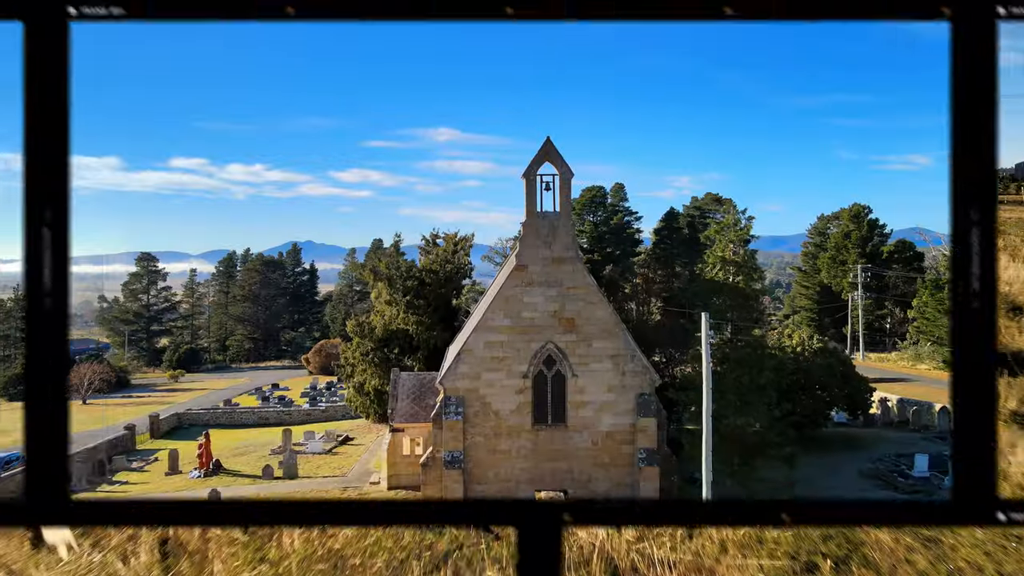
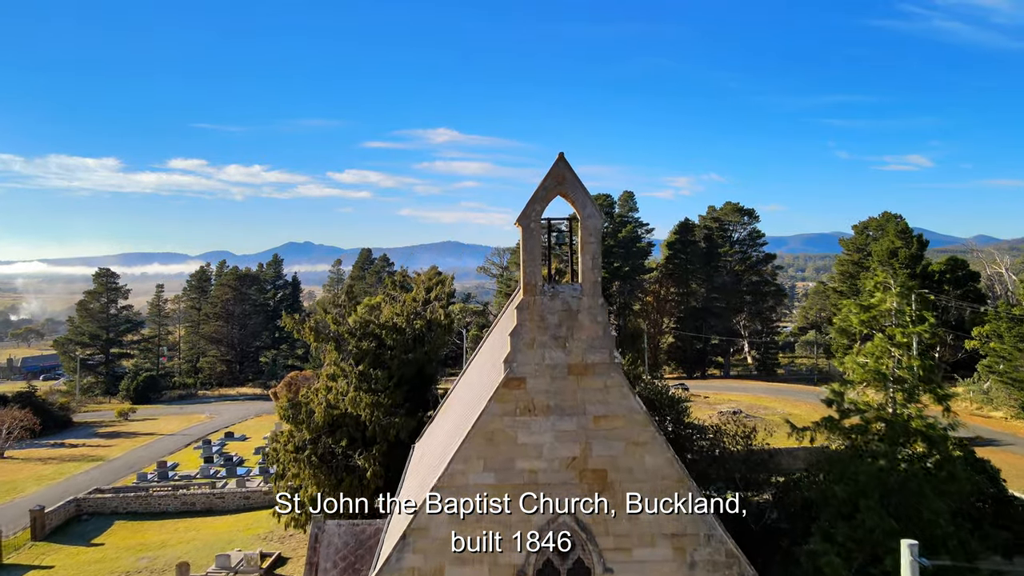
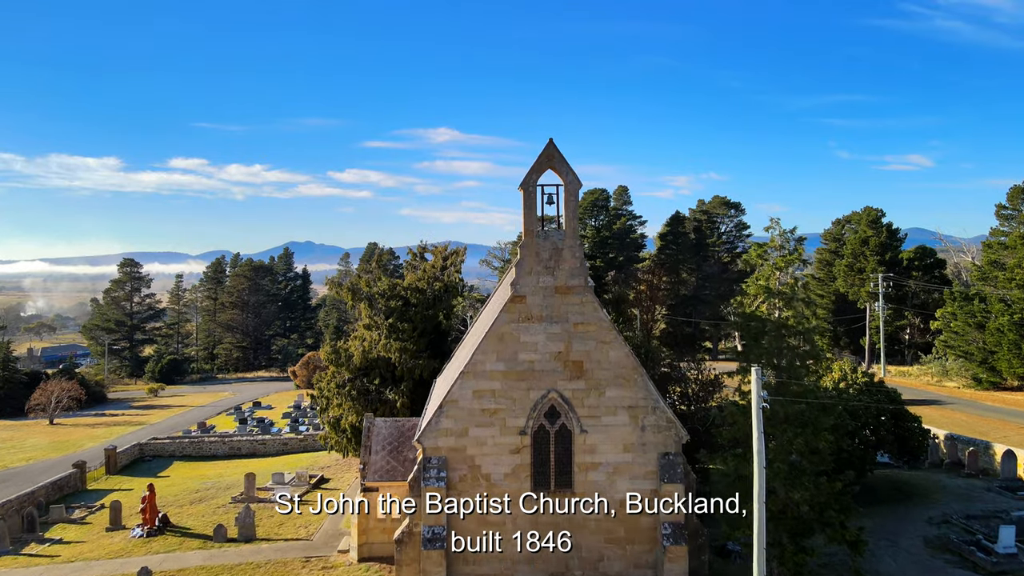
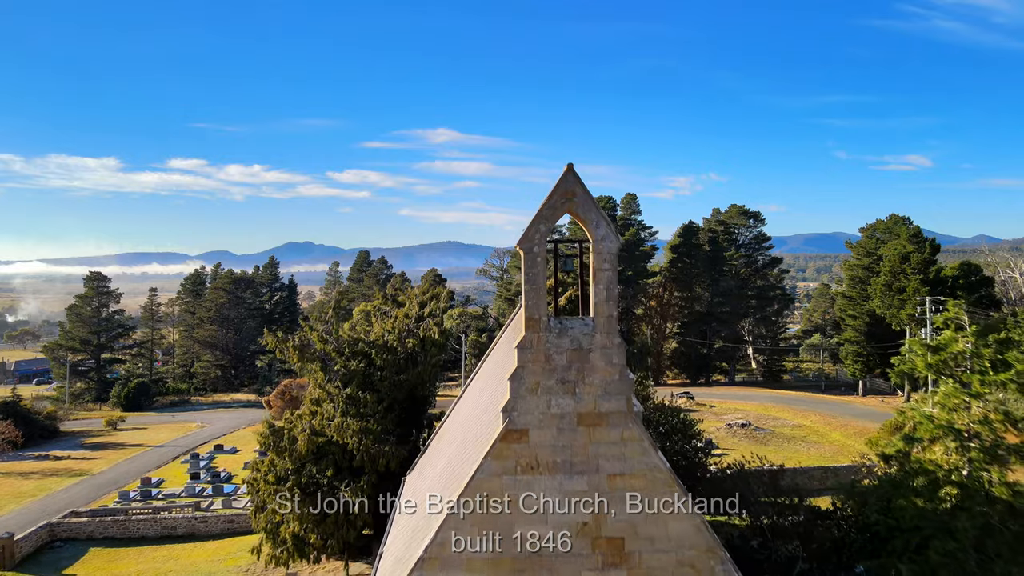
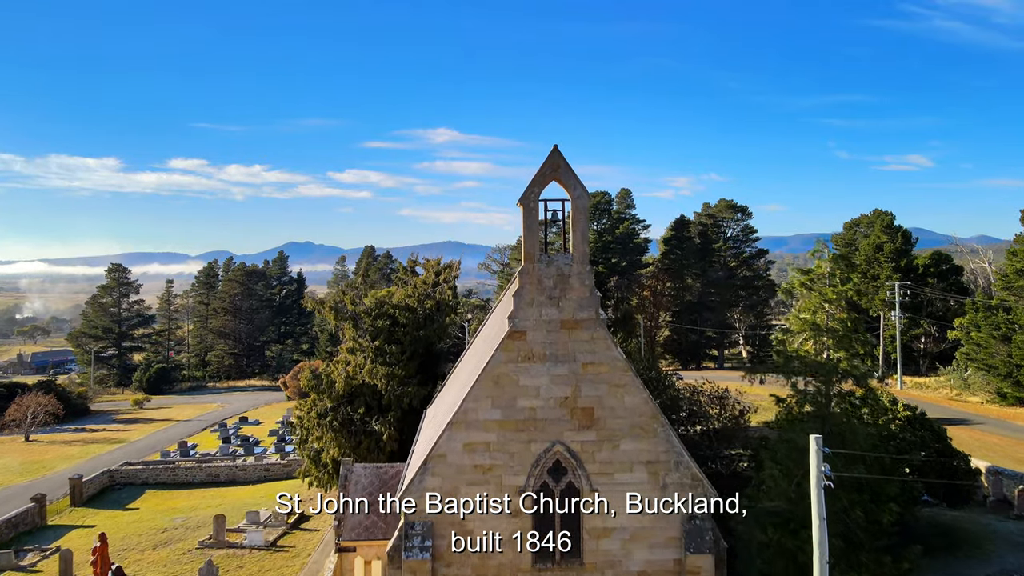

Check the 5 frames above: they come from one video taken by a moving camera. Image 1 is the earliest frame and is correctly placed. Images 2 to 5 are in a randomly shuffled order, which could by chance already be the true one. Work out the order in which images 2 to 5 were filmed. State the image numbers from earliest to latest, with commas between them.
3, 5, 2, 4
